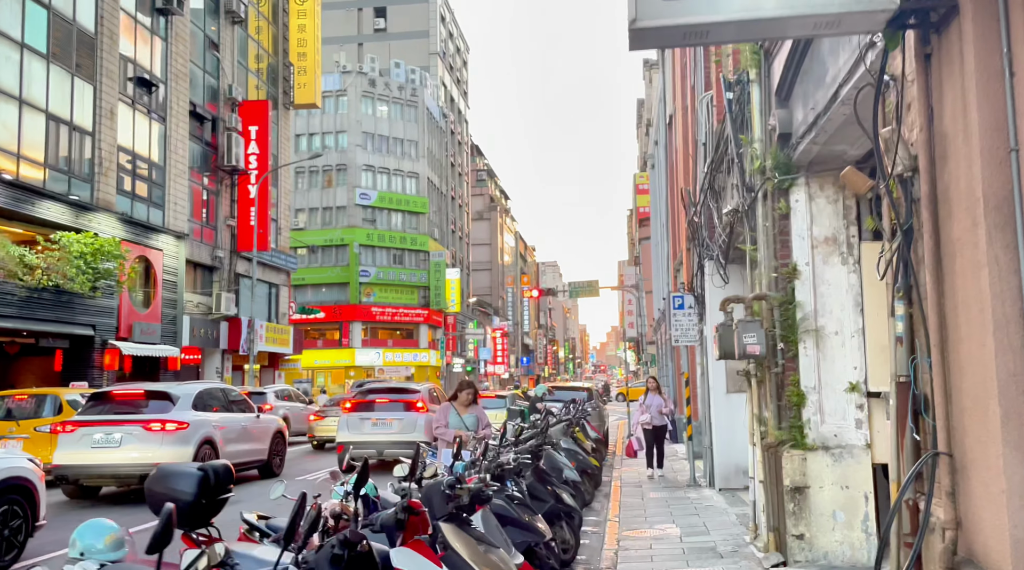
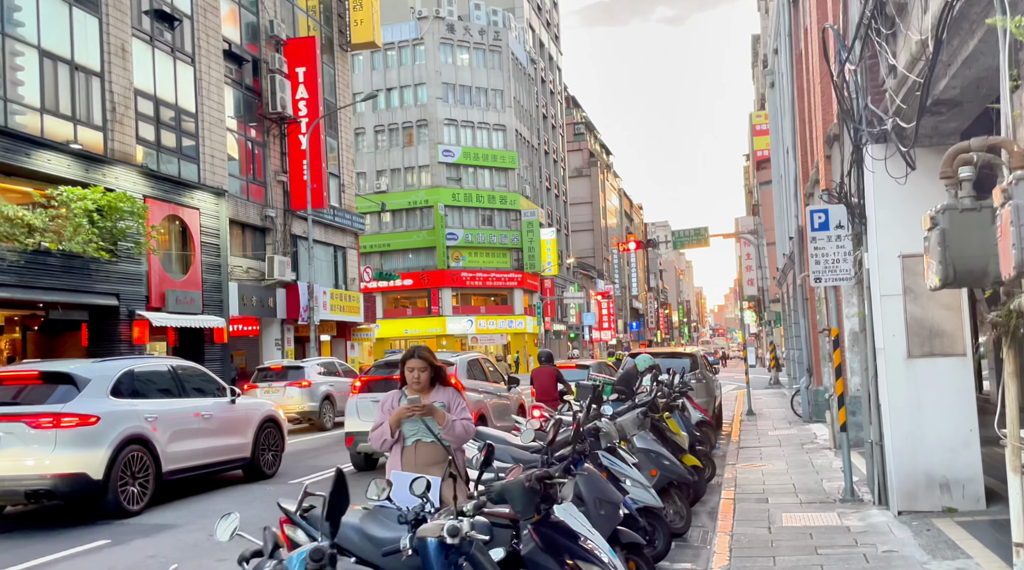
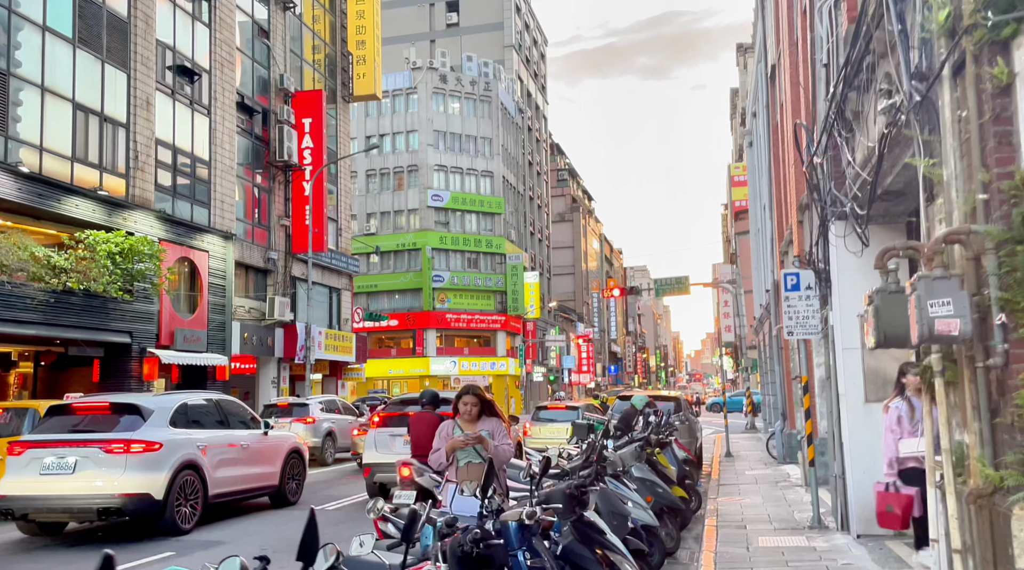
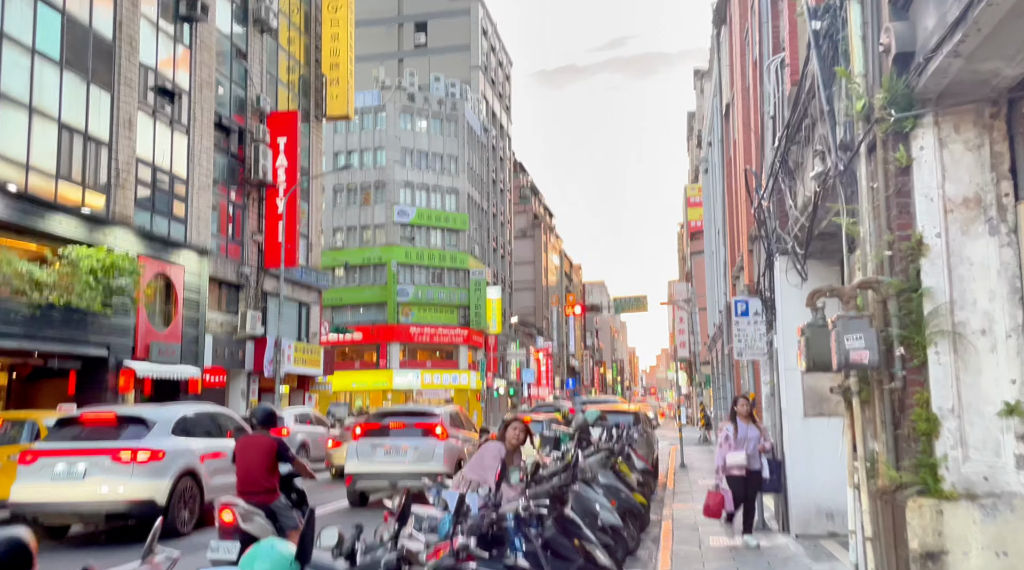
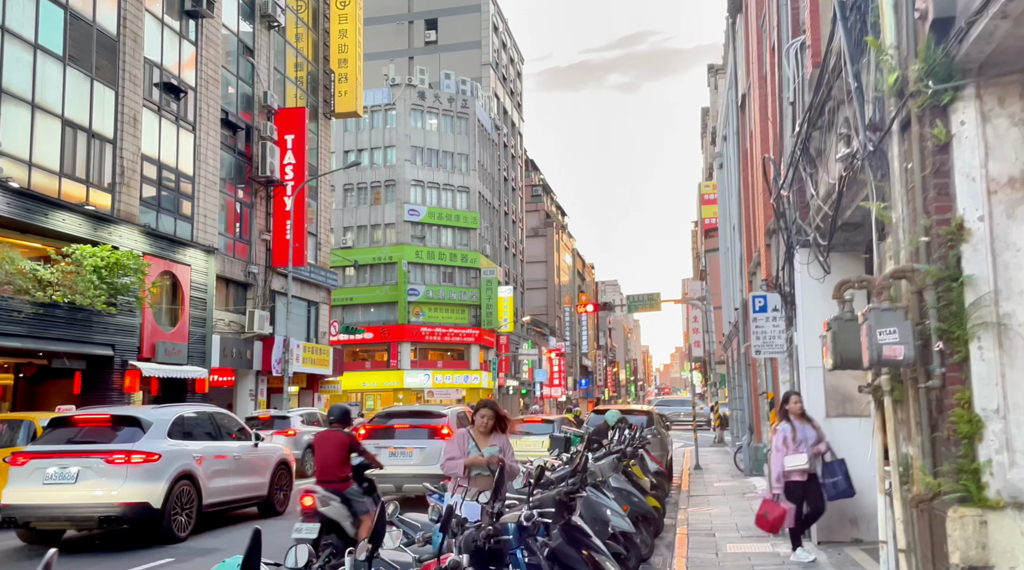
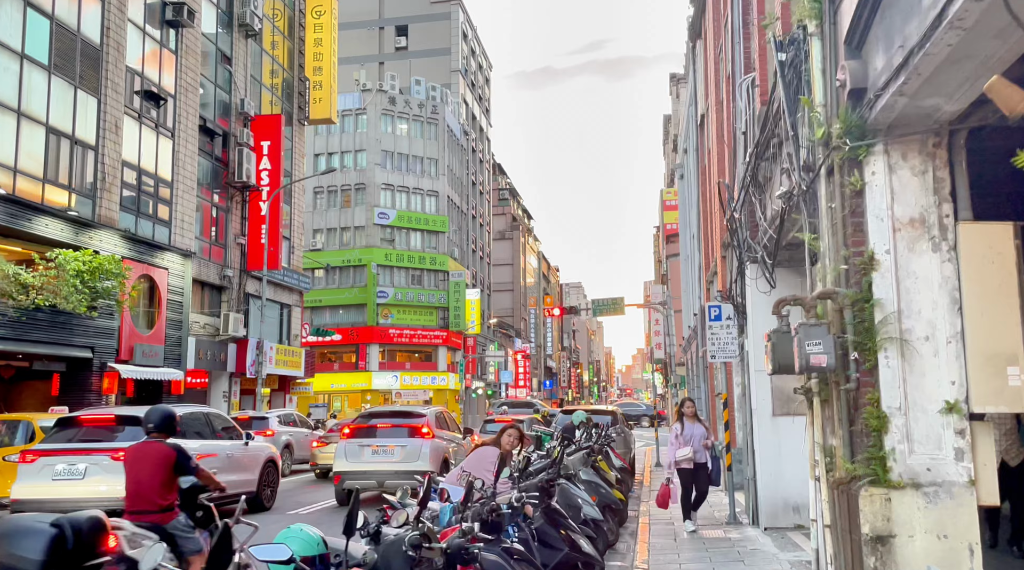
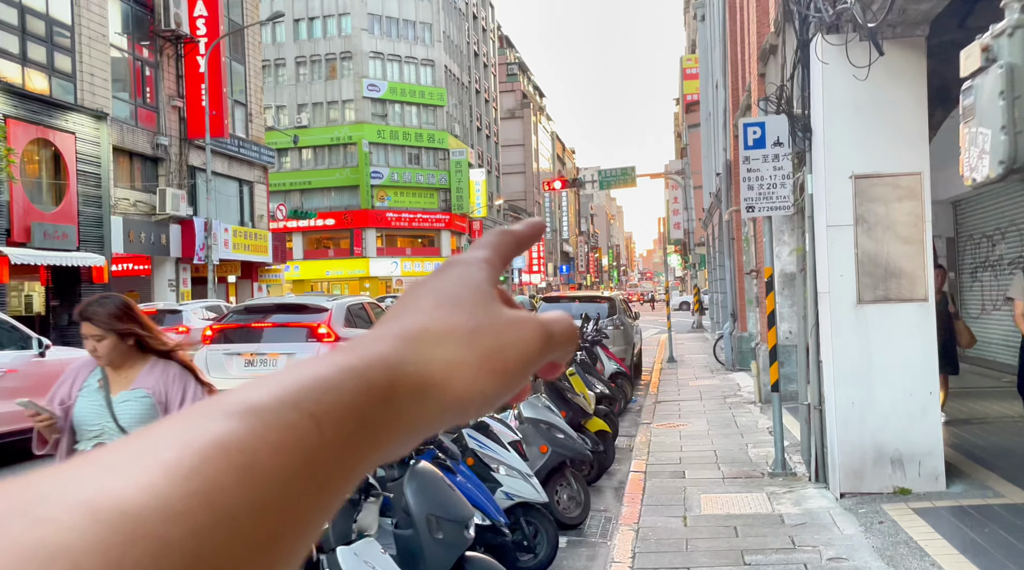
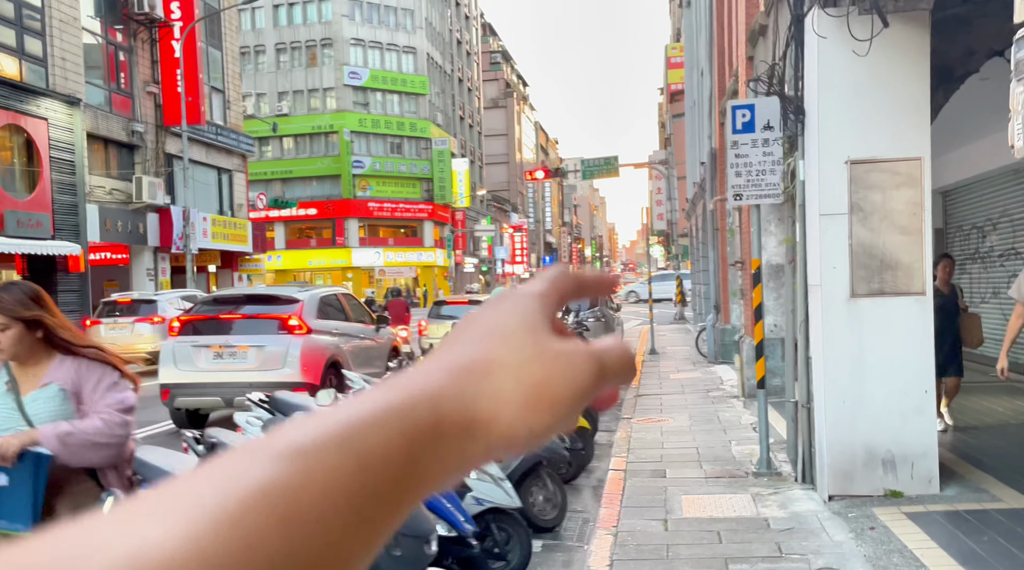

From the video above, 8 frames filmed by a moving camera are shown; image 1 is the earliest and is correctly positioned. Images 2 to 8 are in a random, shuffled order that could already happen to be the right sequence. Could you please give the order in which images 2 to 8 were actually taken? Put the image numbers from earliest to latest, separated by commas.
6, 4, 5, 3, 2, 7, 8
